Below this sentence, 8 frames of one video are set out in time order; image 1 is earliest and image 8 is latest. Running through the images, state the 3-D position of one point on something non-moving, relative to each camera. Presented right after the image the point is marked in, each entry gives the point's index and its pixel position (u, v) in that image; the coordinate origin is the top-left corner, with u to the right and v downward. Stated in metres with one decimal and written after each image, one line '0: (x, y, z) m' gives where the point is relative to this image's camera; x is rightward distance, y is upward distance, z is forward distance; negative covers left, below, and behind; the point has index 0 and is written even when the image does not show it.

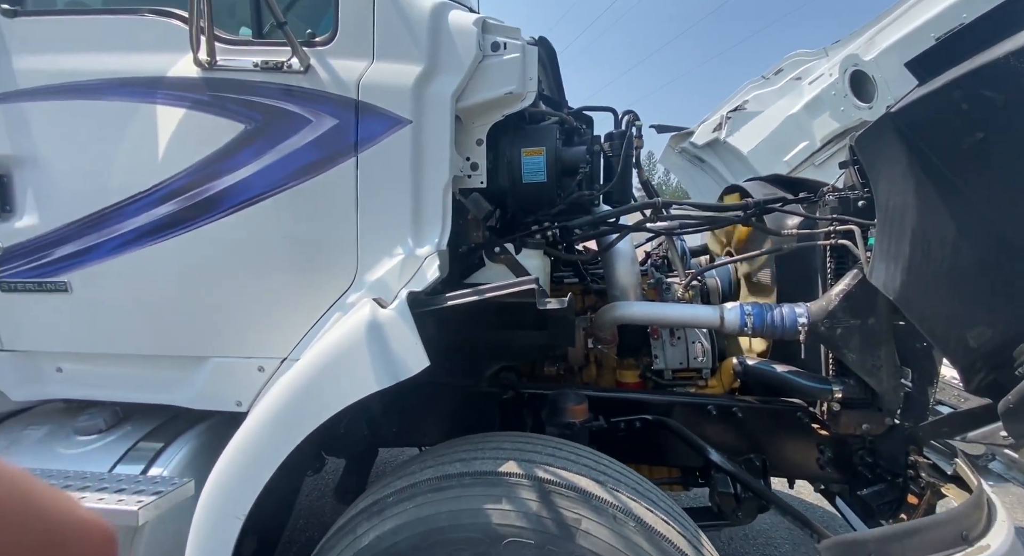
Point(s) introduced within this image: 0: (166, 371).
0: (-1.0, -0.3, +1.4) m
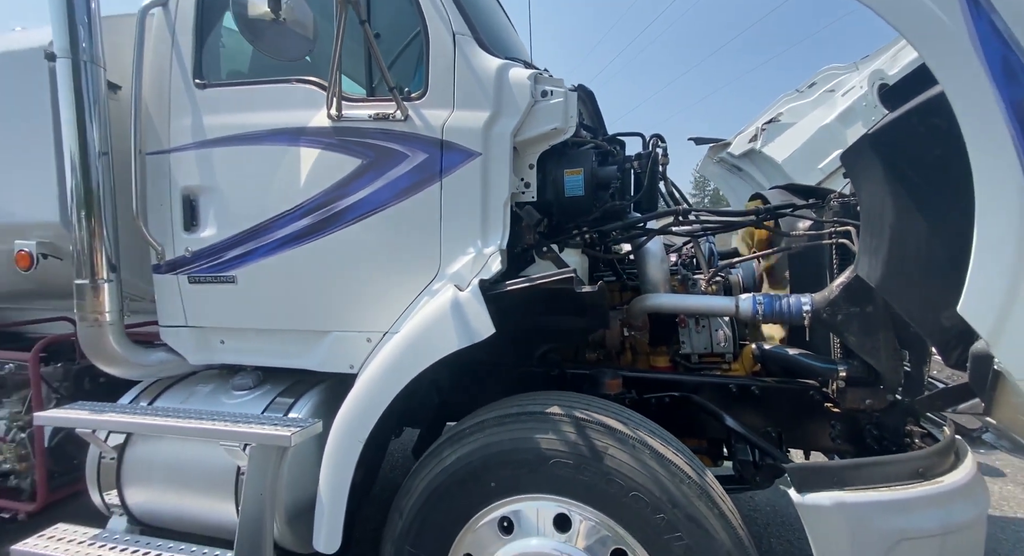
0: (-0.8, -0.2, +1.9) m
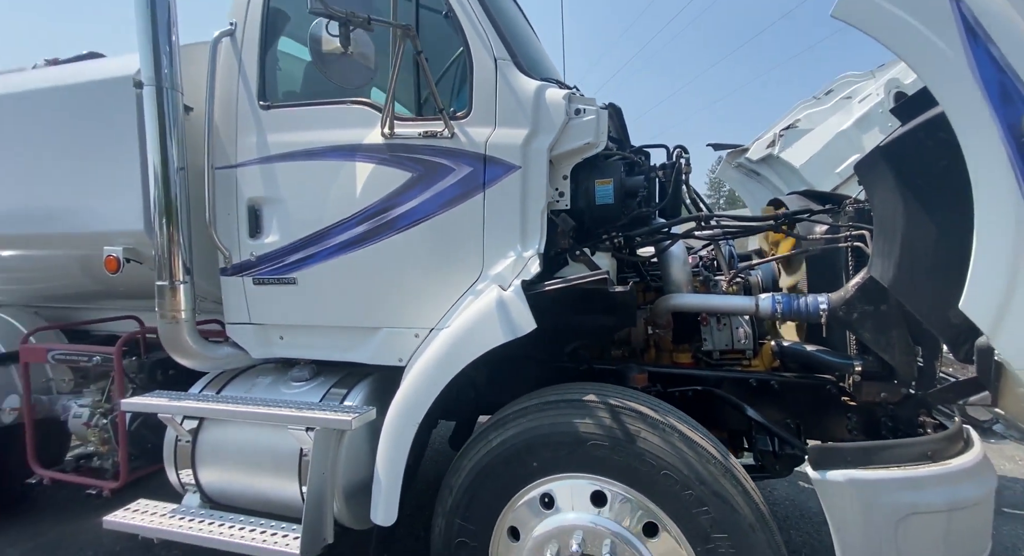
0: (-0.7, -0.3, +2.1) m
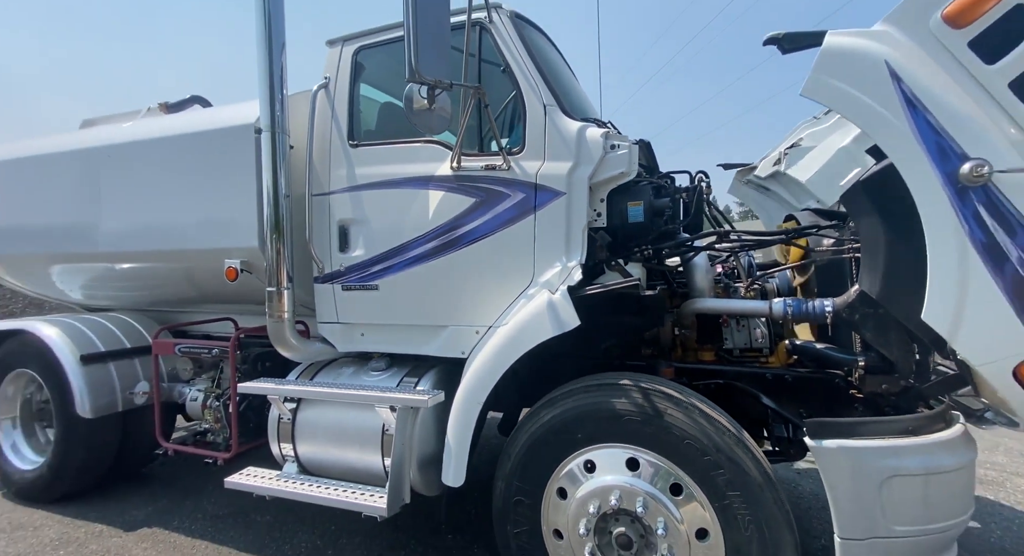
0: (-0.5, -0.3, +2.5) m
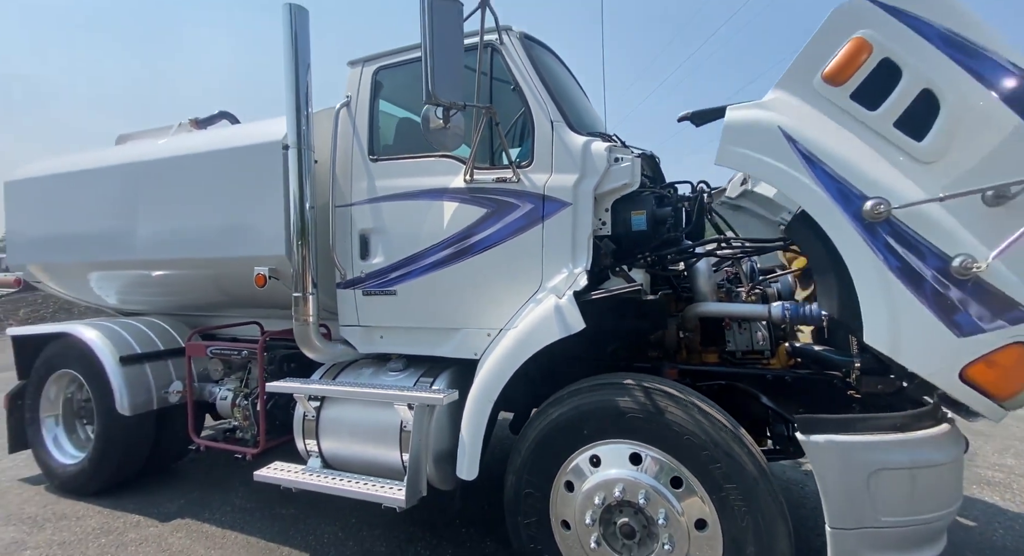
0: (-0.4, -0.3, +2.6) m
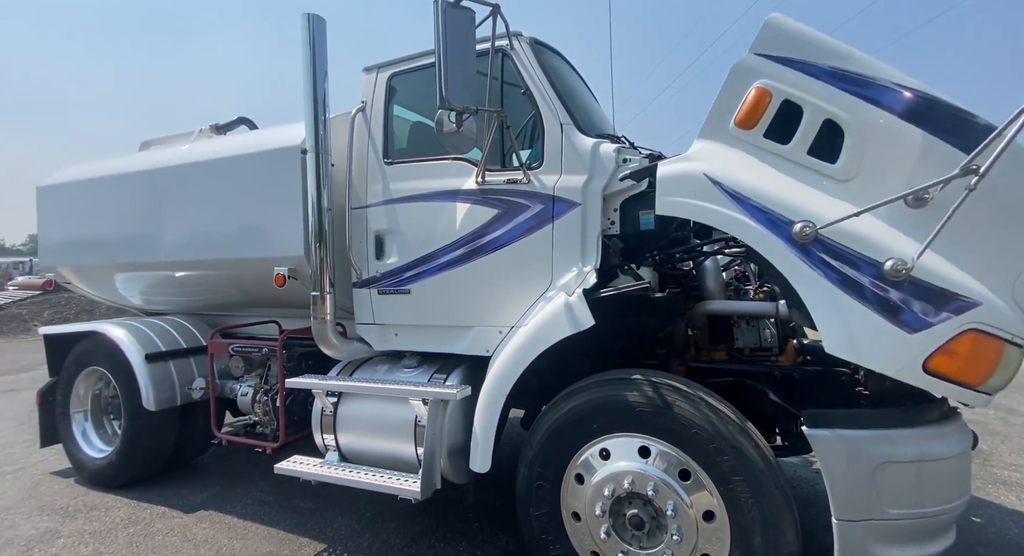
0: (-0.3, -0.3, +2.7) m
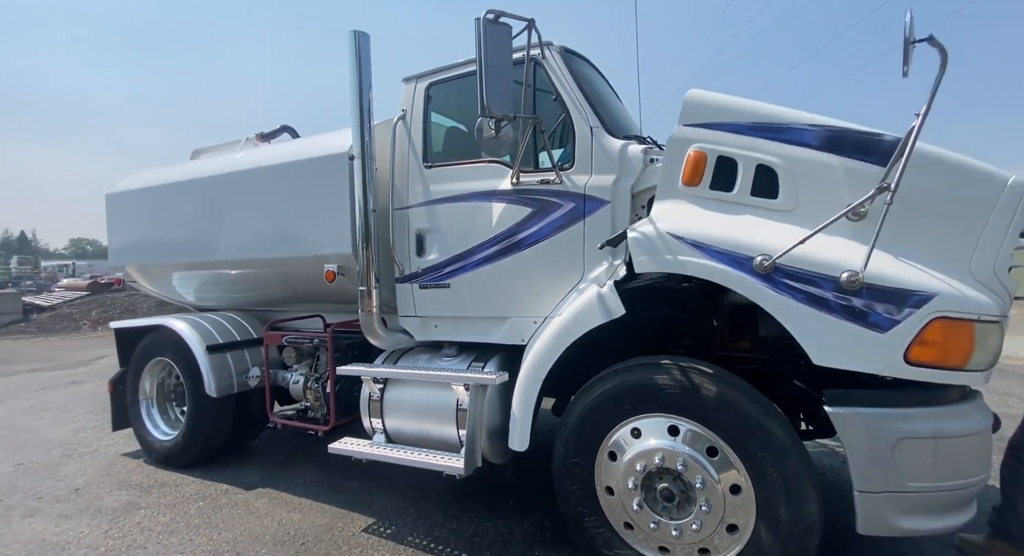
0: (-0.1, -0.3, +2.9) m
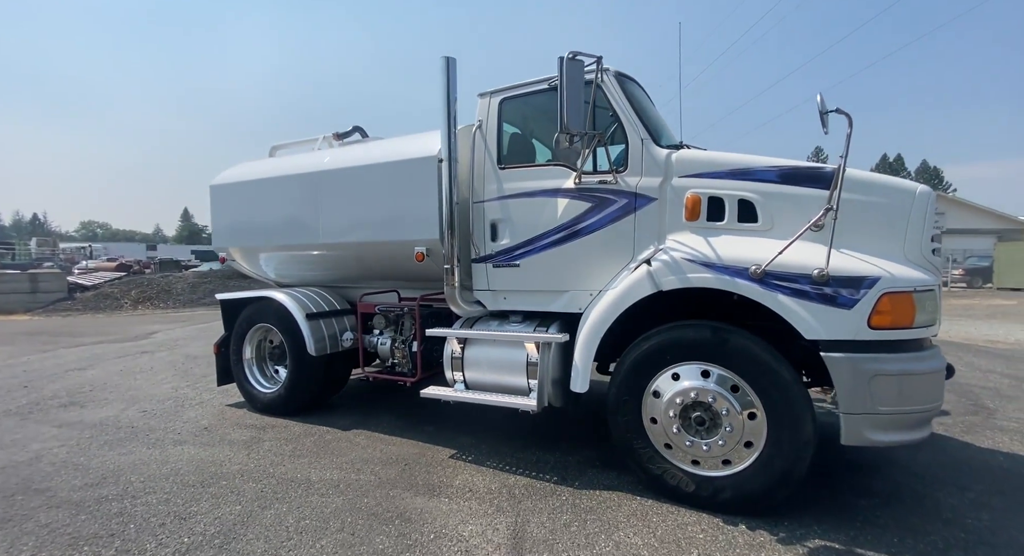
0: (+0.3, -0.1, +3.6) m
